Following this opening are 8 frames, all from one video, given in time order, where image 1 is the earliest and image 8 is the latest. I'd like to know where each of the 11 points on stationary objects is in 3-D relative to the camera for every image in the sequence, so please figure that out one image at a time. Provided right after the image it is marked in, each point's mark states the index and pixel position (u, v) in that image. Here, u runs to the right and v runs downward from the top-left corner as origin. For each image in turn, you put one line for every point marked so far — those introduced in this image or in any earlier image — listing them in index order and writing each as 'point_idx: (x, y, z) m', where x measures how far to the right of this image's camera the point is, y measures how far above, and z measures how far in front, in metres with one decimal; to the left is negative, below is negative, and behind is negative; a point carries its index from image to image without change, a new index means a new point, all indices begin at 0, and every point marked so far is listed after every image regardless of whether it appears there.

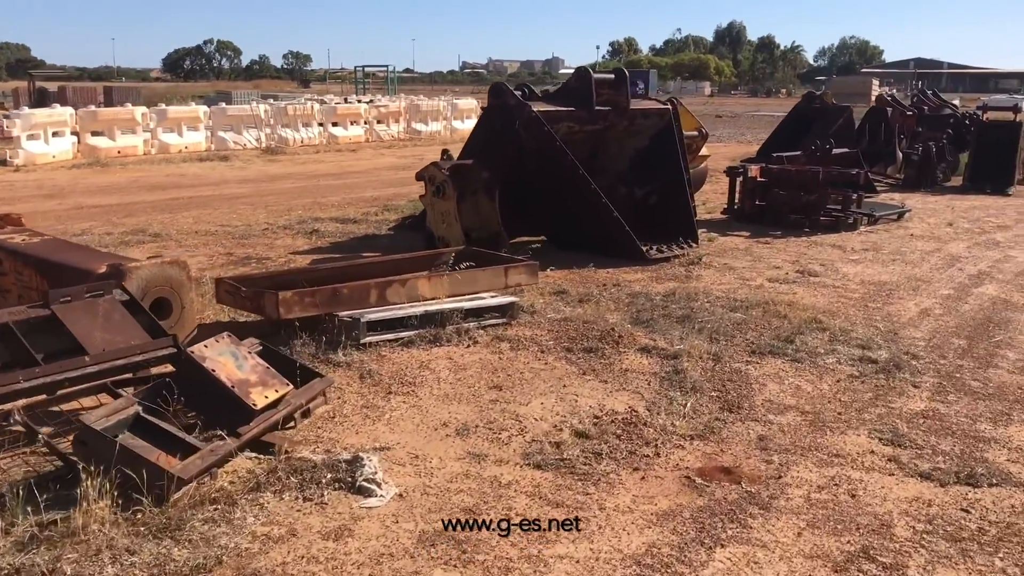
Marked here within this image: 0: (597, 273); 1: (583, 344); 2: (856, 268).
0: (+0.6, +0.1, +7.3) m
1: (+0.4, -0.3, +5.3) m
2: (+2.8, +0.2, +7.8) m
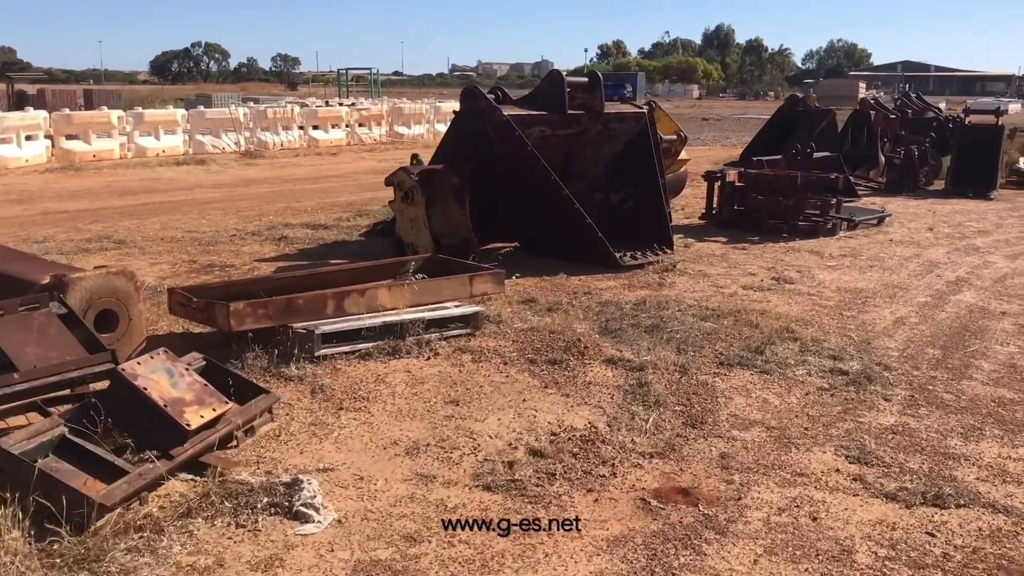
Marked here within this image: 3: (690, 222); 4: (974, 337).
0: (+0.4, +0.1, +7.1) m
1: (+0.2, -0.4, +5.2) m
2: (+2.5, +0.1, +7.6) m
3: (+1.9, +0.7, +10.4) m
4: (+2.8, -0.3, +5.8) m
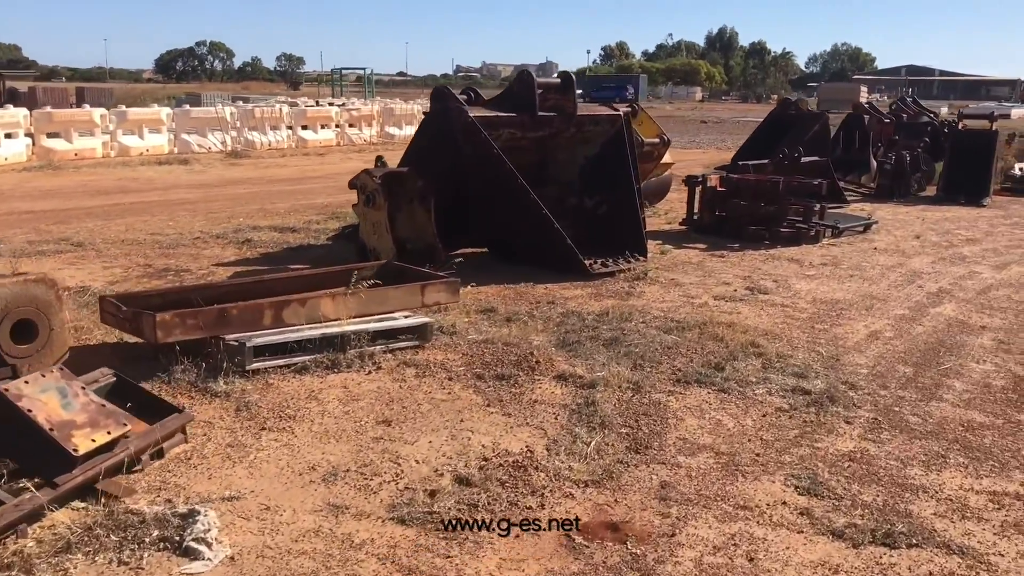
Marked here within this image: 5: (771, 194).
0: (+0.1, 0.0, +6.9) m
1: (-0.1, -0.4, +4.9) m
2: (+2.3, 0.0, +7.4) m
3: (+1.7, +0.6, +10.1) m
4: (+2.5, -0.4, +5.5) m
5: (+2.5, +0.9, +9.2) m
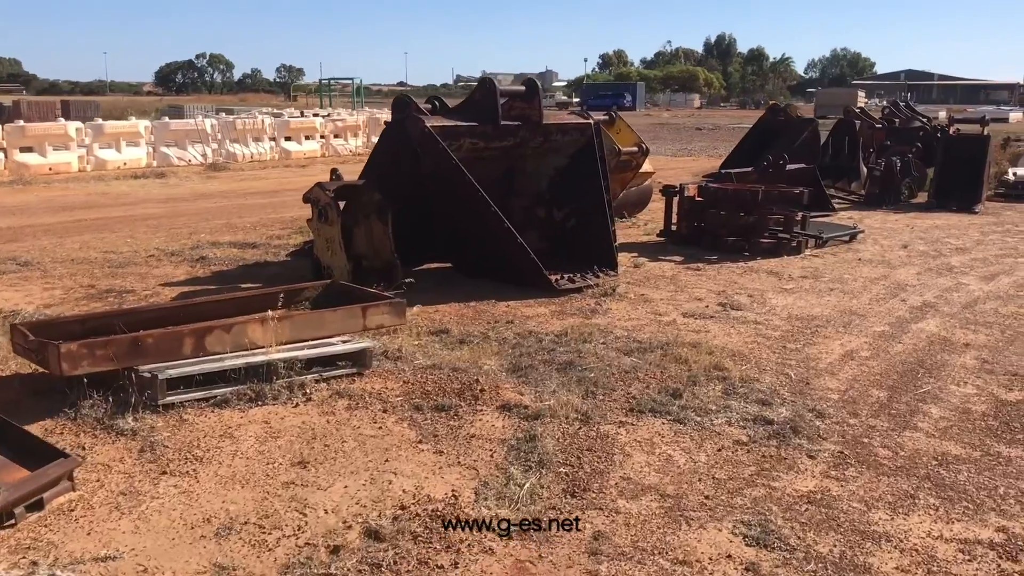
0: (-0.1, -0.1, +6.5) m
1: (-0.4, -0.5, +4.5) m
2: (+2.0, -0.1, +7.0) m
3: (+1.4, +0.5, +9.8) m
4: (+2.2, -0.5, +5.2) m
5: (+2.2, +0.8, +8.8) m
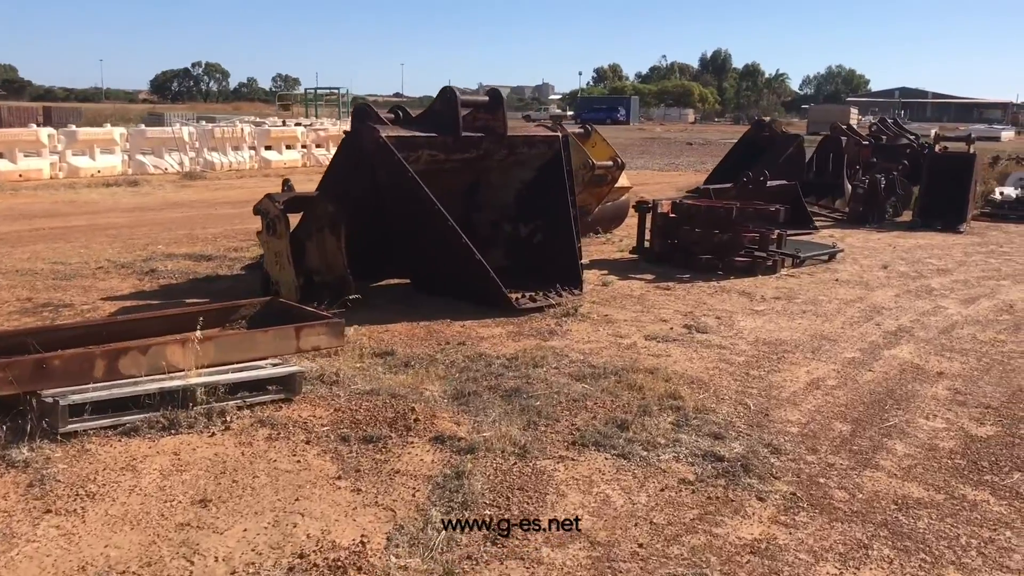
0: (-0.4, -0.3, +6.2) m
1: (-0.6, -0.6, +4.2) m
2: (+1.7, -0.2, +6.7) m
3: (+1.1, +0.3, +9.5) m
4: (+1.9, -0.6, +4.9) m
5: (+1.9, +0.6, +8.6) m
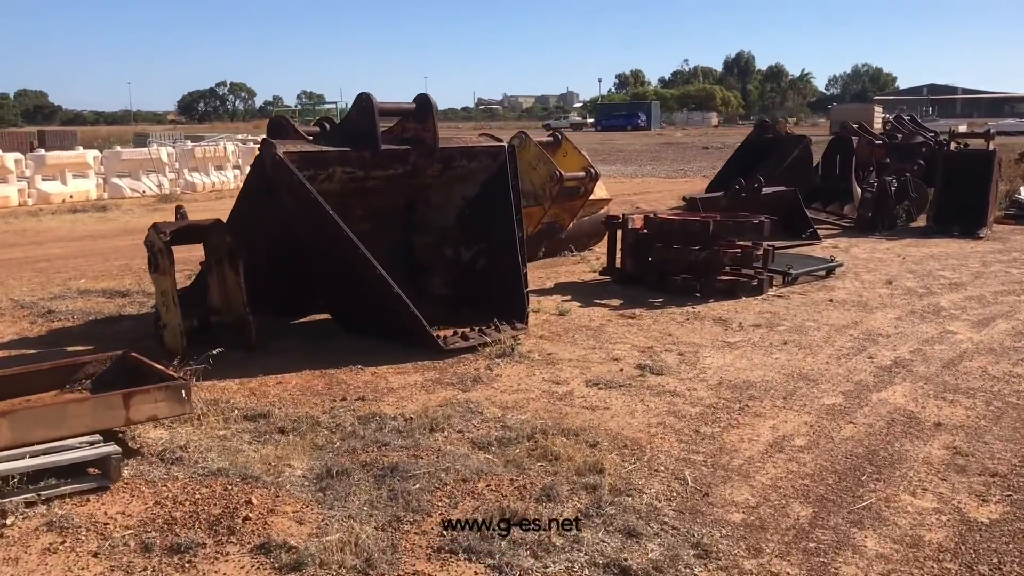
0: (-0.9, -0.5, +5.3) m
1: (-1.1, -0.8, +3.3) m
2: (+1.3, -0.4, +5.7) m
3: (+0.7, +0.1, +8.5) m
4: (+1.5, -0.7, +3.9) m
5: (+1.5, +0.4, +7.6) m
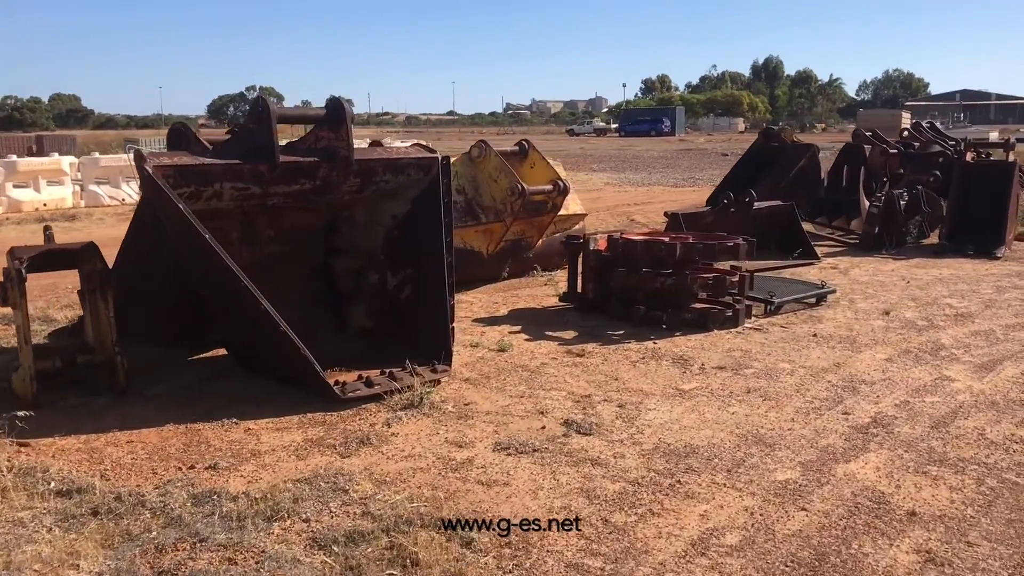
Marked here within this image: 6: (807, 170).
0: (-1.3, -0.7, +4.4) m
1: (-1.7, -1.0, +2.5) m
2: (+0.8, -0.6, +4.8) m
3: (+0.3, -0.1, +7.6) m
4: (+0.9, -0.9, +3.0) m
5: (+1.1, +0.2, +6.7) m
6: (+3.6, +1.5, +11.8) m
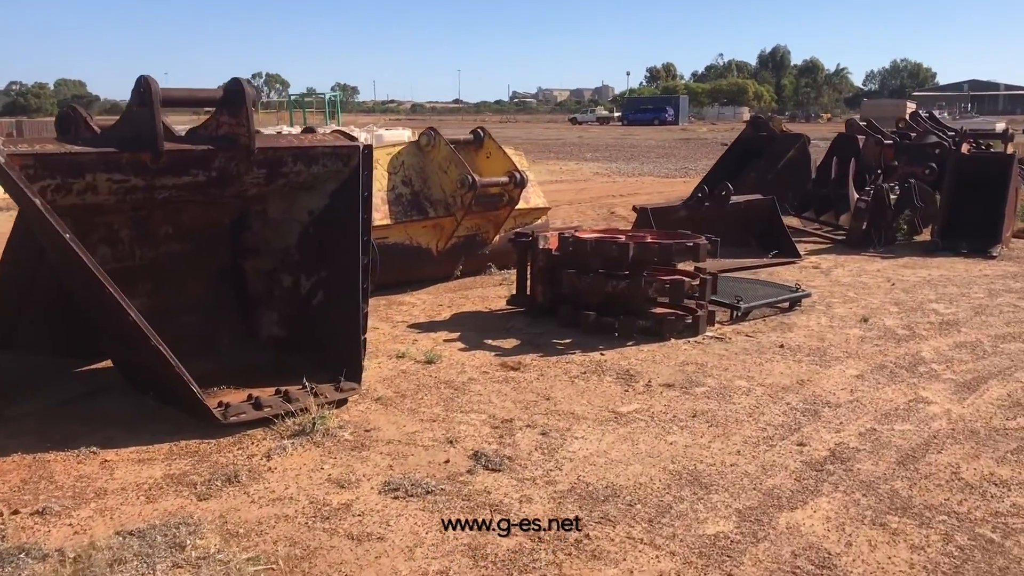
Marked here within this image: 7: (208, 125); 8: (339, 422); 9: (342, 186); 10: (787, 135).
0: (-1.7, -0.7, +3.8) m
1: (-2.1, -1.1, +1.9) m
2: (+0.4, -0.7, +4.2) m
3: (-0.1, -0.1, +7.0) m
4: (+0.5, -1.0, +2.3) m
5: (+0.7, +0.2, +6.0) m
6: (+3.2, +1.5, +11.2) m
7: (-1.6, +0.8, +5.0) m
8: (-0.8, -0.6, +4.4) m
9: (-1.0, +0.6, +5.3) m
10: (+3.1, +1.8, +11.2) m
